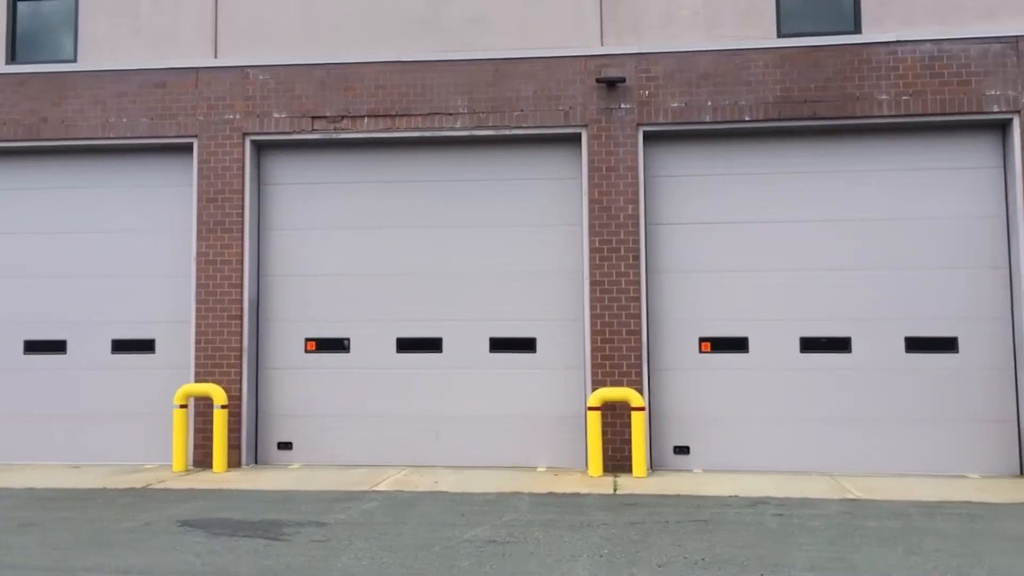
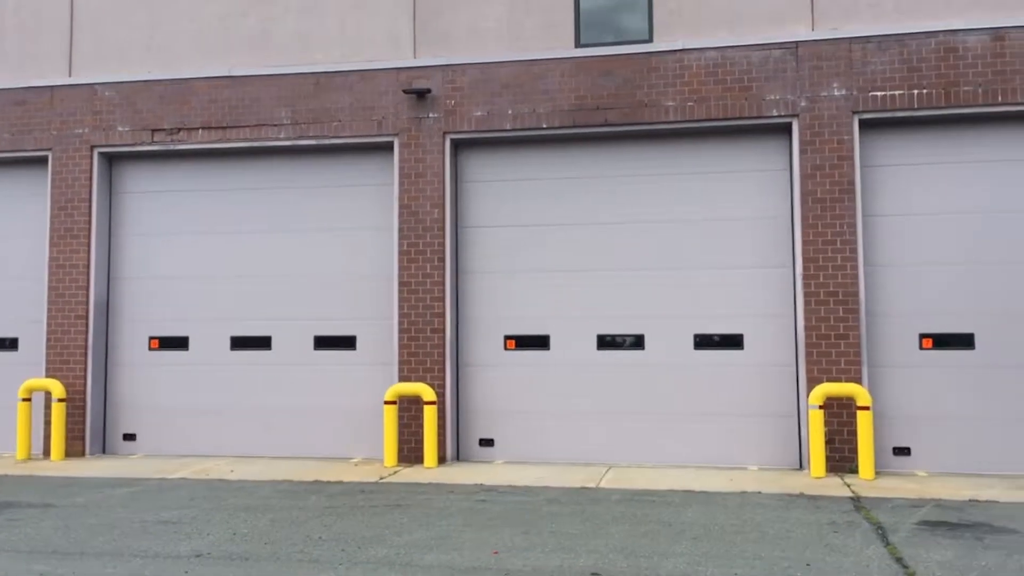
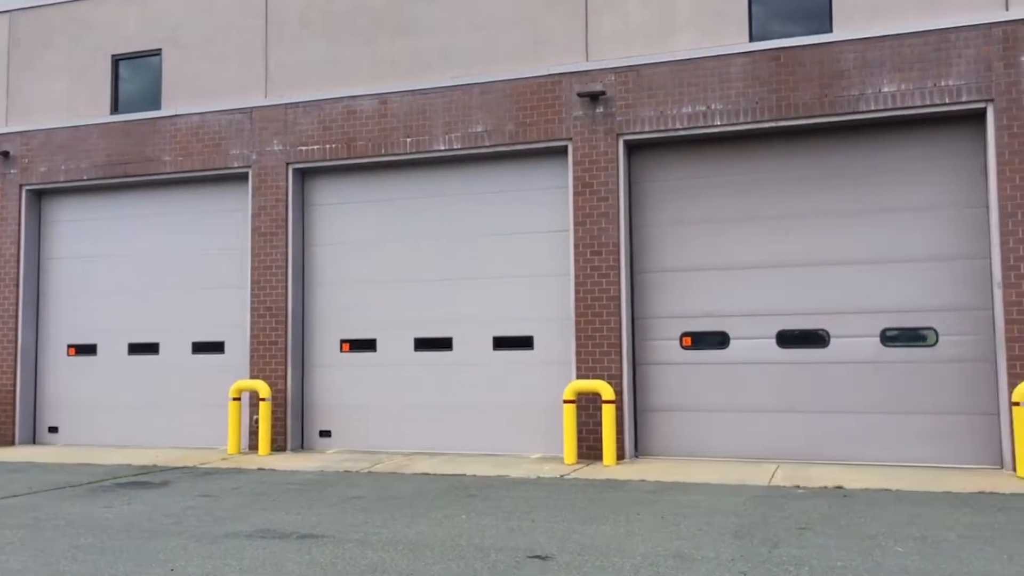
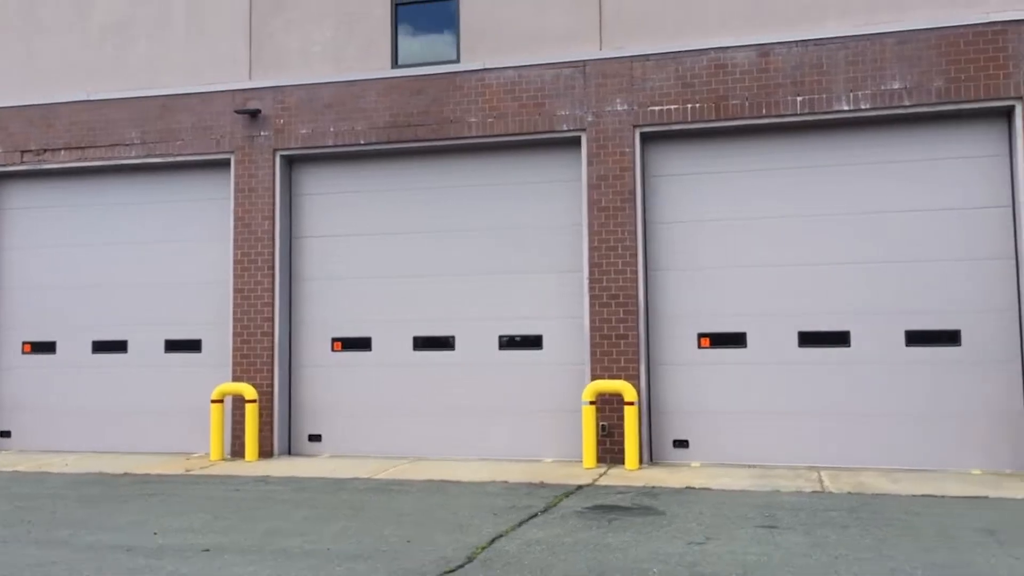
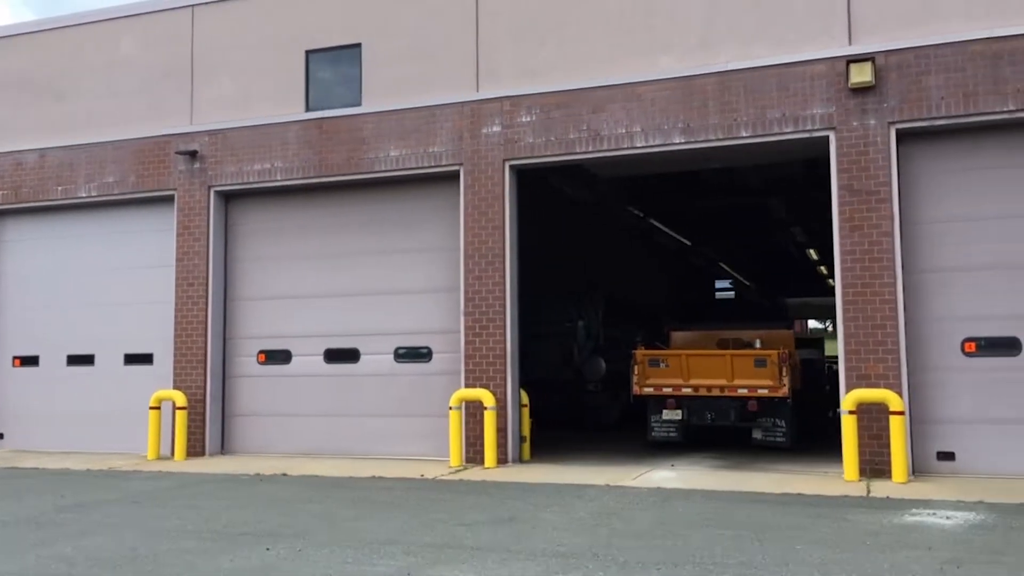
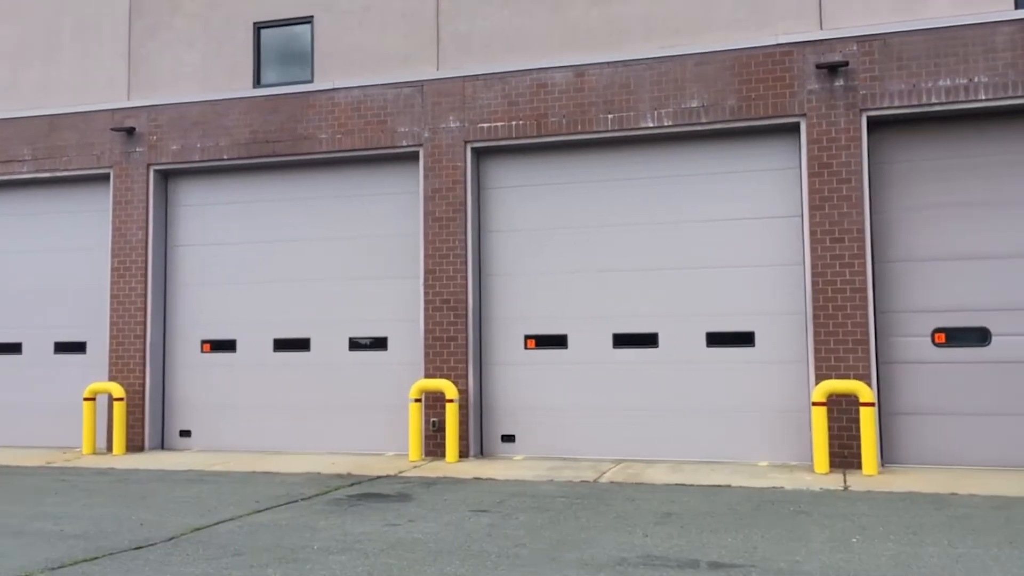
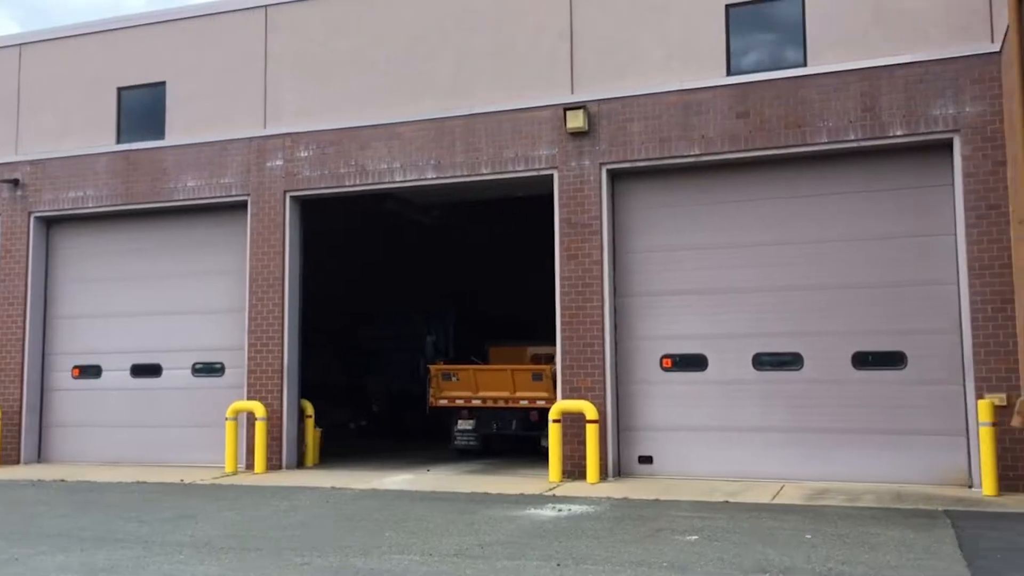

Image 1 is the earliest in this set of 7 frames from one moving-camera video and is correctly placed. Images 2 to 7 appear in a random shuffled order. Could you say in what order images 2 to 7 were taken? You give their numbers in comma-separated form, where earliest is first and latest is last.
2, 4, 6, 3, 5, 7
